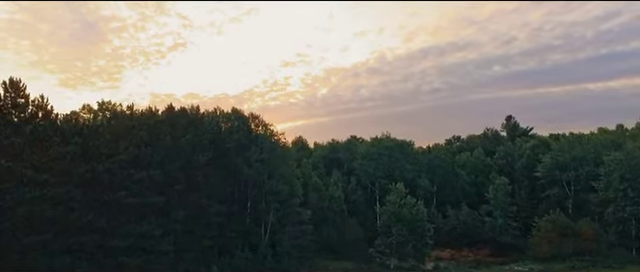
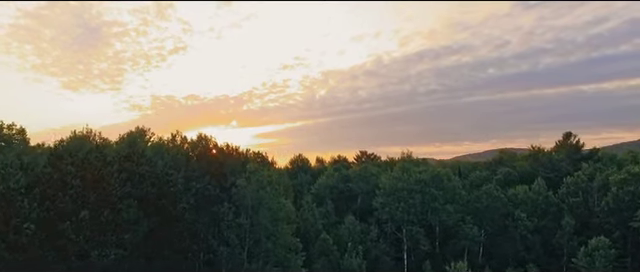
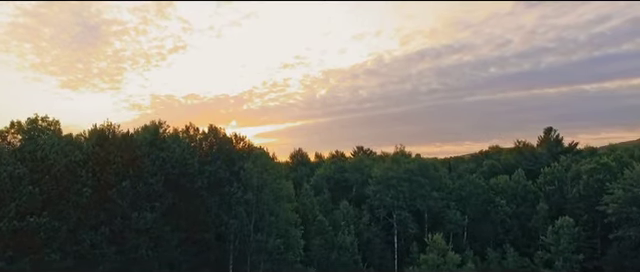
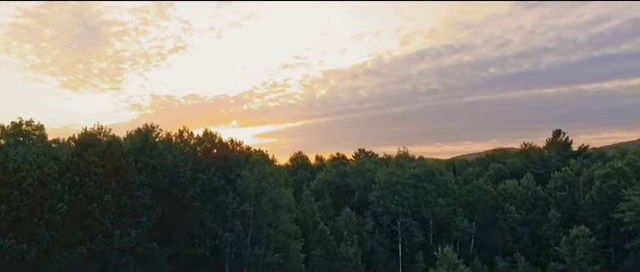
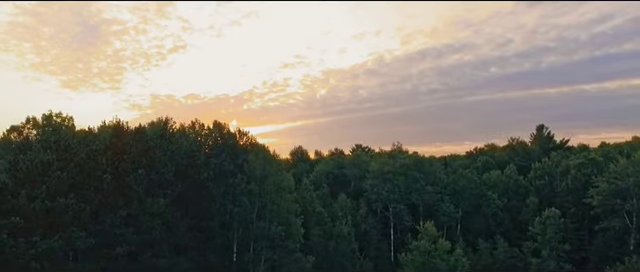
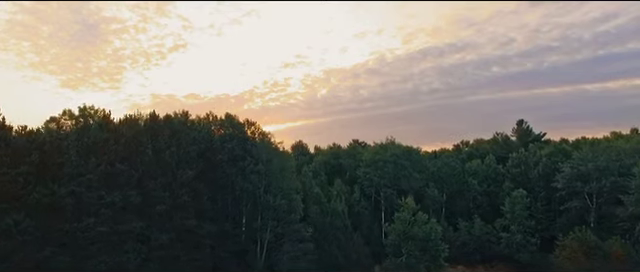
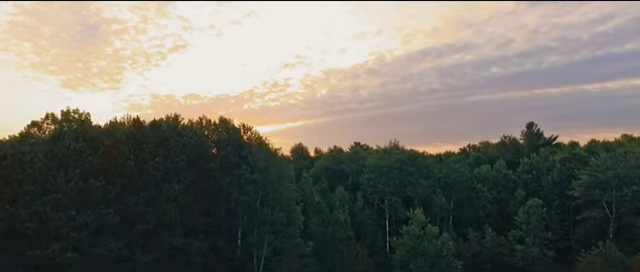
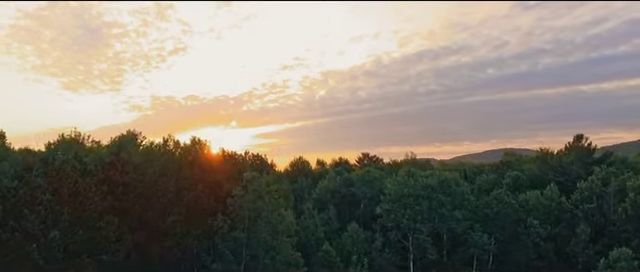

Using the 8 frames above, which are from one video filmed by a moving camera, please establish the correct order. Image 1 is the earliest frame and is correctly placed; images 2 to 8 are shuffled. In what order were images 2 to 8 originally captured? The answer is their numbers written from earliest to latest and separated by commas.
6, 7, 5, 3, 4, 2, 8
